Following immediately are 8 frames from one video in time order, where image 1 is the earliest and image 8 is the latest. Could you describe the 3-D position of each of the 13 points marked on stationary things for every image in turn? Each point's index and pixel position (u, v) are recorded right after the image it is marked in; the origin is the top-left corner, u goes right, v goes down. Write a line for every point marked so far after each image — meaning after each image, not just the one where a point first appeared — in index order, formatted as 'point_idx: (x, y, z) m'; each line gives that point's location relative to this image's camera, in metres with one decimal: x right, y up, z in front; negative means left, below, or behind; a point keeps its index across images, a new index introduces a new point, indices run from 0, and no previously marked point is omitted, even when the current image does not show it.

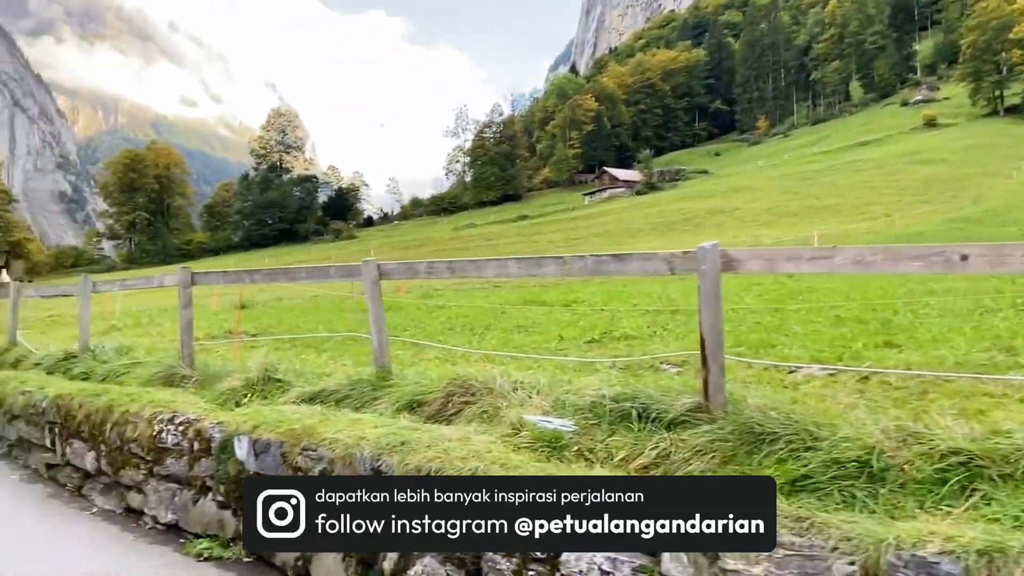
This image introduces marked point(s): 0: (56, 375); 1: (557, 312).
0: (-5.4, -1.0, +9.4) m
1: (+0.9, -0.4, +13.8) m
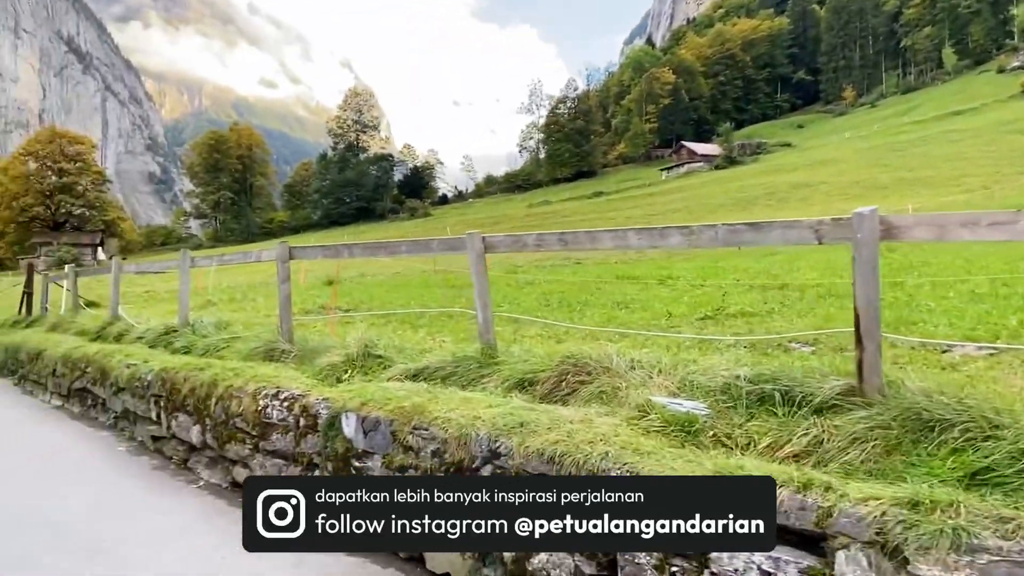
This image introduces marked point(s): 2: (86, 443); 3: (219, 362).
0: (-4.2, -0.7, +9.5) m
1: (+2.4, 0.0, +13.3) m
2: (-4.9, -1.7, +8.7) m
3: (-2.8, -0.7, +7.8) m
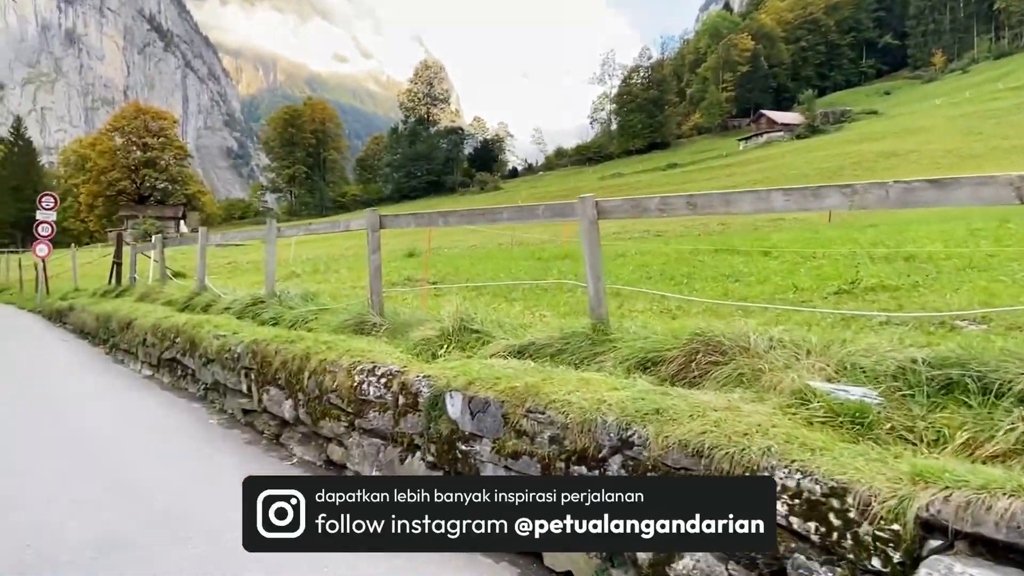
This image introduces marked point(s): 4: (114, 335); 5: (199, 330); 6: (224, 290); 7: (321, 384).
0: (-3.1, -0.4, +9.3) m
1: (+3.8, +0.4, +12.5) m
2: (-3.8, -1.3, +8.6) m
3: (-1.9, -0.4, +7.5) m
4: (-6.4, -0.8, +12.8) m
5: (-3.7, -0.5, +9.5) m
6: (-4.2, 0.0, +11.6) m
7: (-1.5, -0.8, +6.4) m
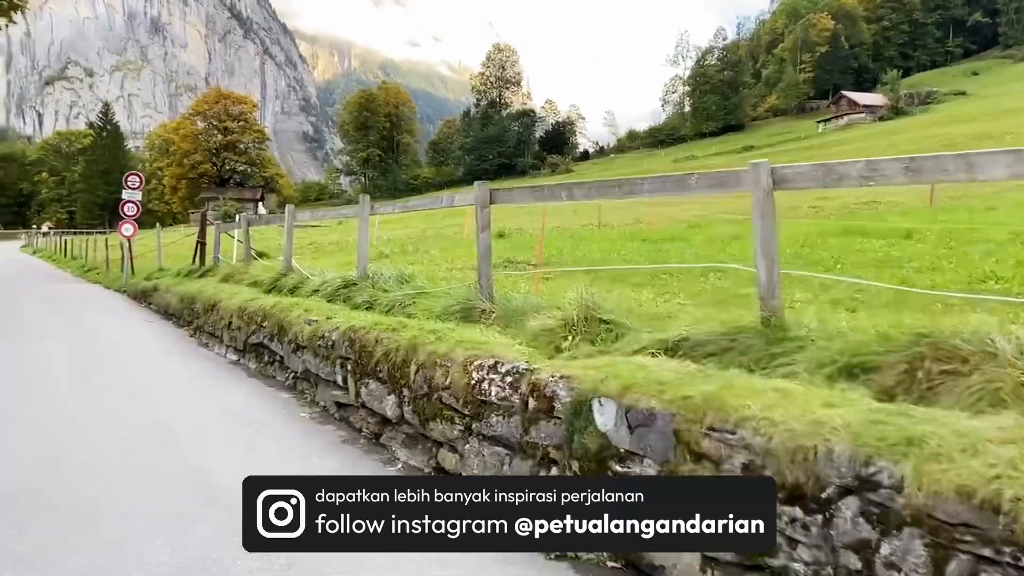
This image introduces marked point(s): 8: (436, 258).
0: (-1.9, -0.2, +8.6) m
1: (+5.3, +0.6, +11.2) m
2: (-2.7, -1.1, +8.0) m
3: (-0.8, -0.3, +6.7) m
4: (-4.9, -0.5, +12.4) m
5: (-2.5, -0.3, +8.8) m
6: (-2.8, +0.2, +10.9) m
7: (-0.6, -0.6, +5.6) m
8: (-1.1, +0.4, +11.3) m
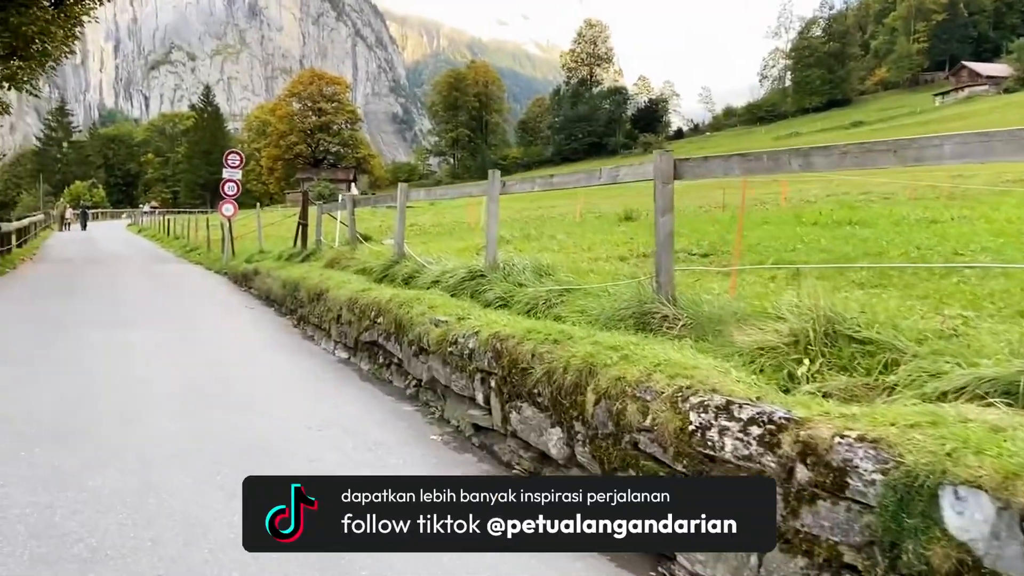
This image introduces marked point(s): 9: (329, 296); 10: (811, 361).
0: (-0.4, -0.1, +7.2) m
1: (+7.0, +0.6, +9.0) m
2: (-1.3, -1.1, +6.8) m
3: (+0.4, -0.3, +5.2) m
4: (-3.0, -0.2, +11.3) m
5: (-1.0, -0.2, +7.5) m
6: (-1.0, +0.4, +9.6) m
7: (+0.6, -0.7, +4.1) m
8: (+0.7, +0.6, +9.8) m
9: (-2.3, -0.1, +9.8) m
10: (+1.6, -0.4, +4.2) m
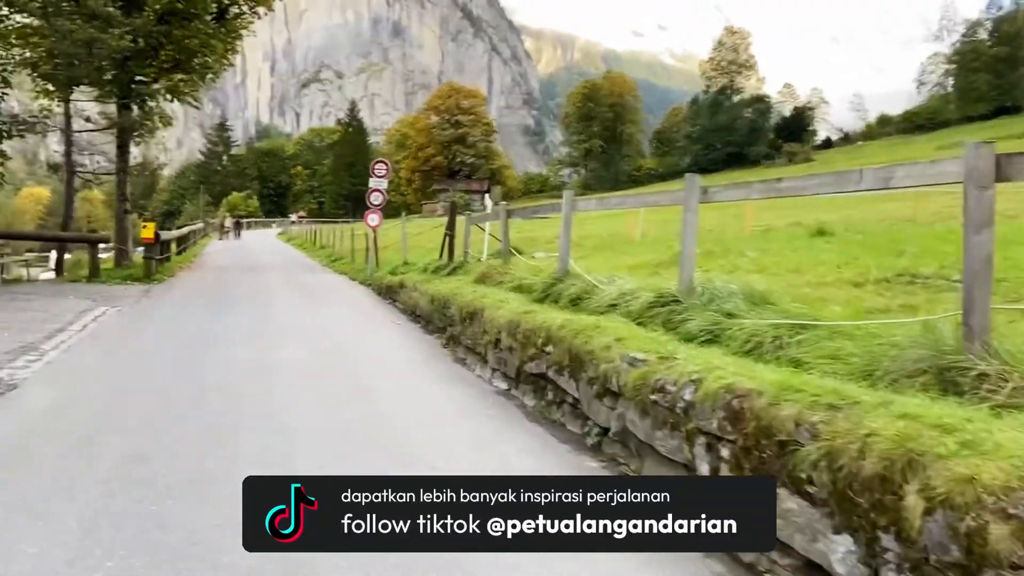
0: (+1.1, -0.3, +5.9) m
1: (+8.8, +0.2, +6.5) m
2: (+0.2, -1.2, +5.6) m
3: (+1.6, -0.5, +3.8) m
4: (-0.8, -0.5, +10.3) m
5: (+0.6, -0.4, +6.3) m
6: (+0.9, +0.1, +8.4) m
7: (+1.6, -0.9, +2.7) m
8: (+2.6, +0.3, +8.3) m
9: (-0.3, -0.3, +8.8) m
10: (+2.6, -0.6, +2.5) m
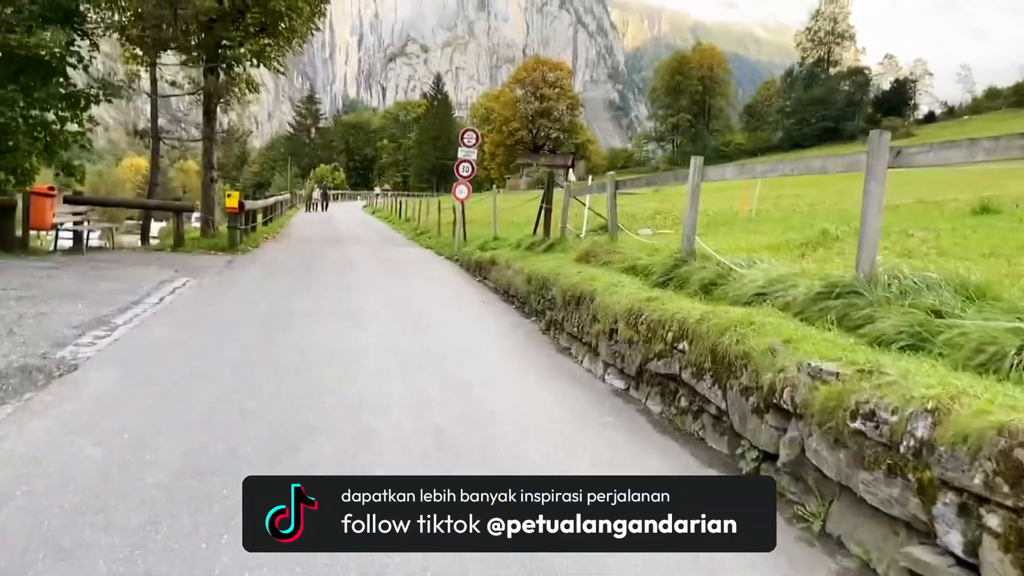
0: (+1.9, -0.3, +4.6) m
1: (+9.6, +0.1, +4.4) m
2: (+0.9, -1.2, +4.4) m
3: (+2.2, -0.5, +2.4) m
4: (+0.5, -0.2, +9.2) m
5: (+1.4, -0.3, +5.0) m
6: (+2.0, +0.3, +7.0) m
7: (+2.0, -0.9, +1.3) m
8: (+3.7, +0.4, +6.8) m
9: (+0.8, -0.1, +7.6) m
10: (+3.1, -0.7, +1.1) m
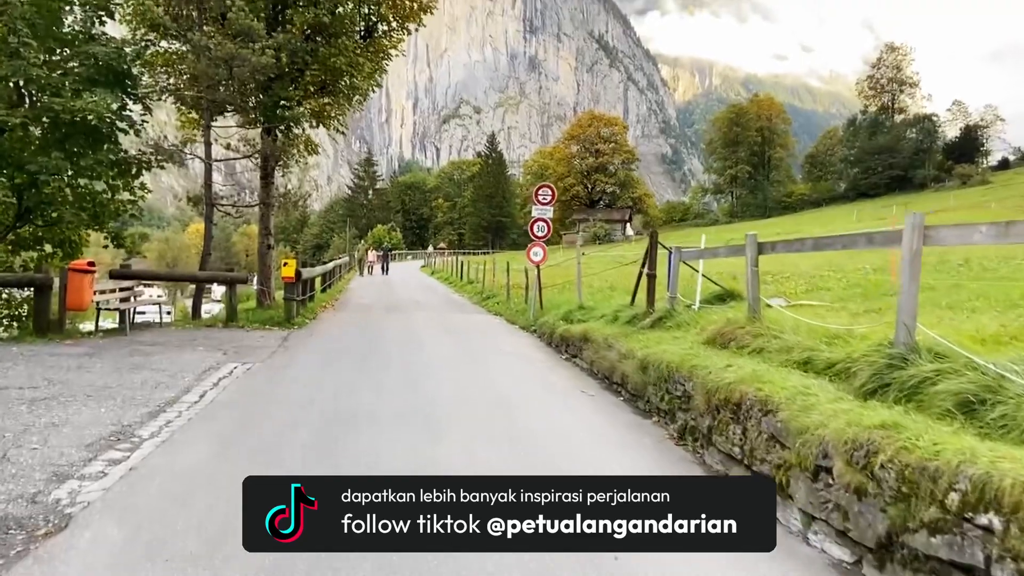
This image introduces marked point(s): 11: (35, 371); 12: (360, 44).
0: (+2.7, -0.8, +2.3) m
1: (+10.4, -0.2, +1.7) m
2: (+1.7, -1.7, +2.1) m
3: (+2.9, -0.9, +0.1) m
4: (+1.6, -1.1, +7.0) m
5: (+2.3, -0.9, +2.8) m
6: (+2.9, -0.4, +4.8) m
7: (+2.6, -1.2, -1.0) m
8: (+4.6, -0.3, +4.5) m
9: (+1.8, -0.9, +5.4) m
10: (+3.6, -0.9, -1.2) m
11: (-6.0, -1.0, +9.9) m
12: (-3.6, +5.8, +18.9) m
